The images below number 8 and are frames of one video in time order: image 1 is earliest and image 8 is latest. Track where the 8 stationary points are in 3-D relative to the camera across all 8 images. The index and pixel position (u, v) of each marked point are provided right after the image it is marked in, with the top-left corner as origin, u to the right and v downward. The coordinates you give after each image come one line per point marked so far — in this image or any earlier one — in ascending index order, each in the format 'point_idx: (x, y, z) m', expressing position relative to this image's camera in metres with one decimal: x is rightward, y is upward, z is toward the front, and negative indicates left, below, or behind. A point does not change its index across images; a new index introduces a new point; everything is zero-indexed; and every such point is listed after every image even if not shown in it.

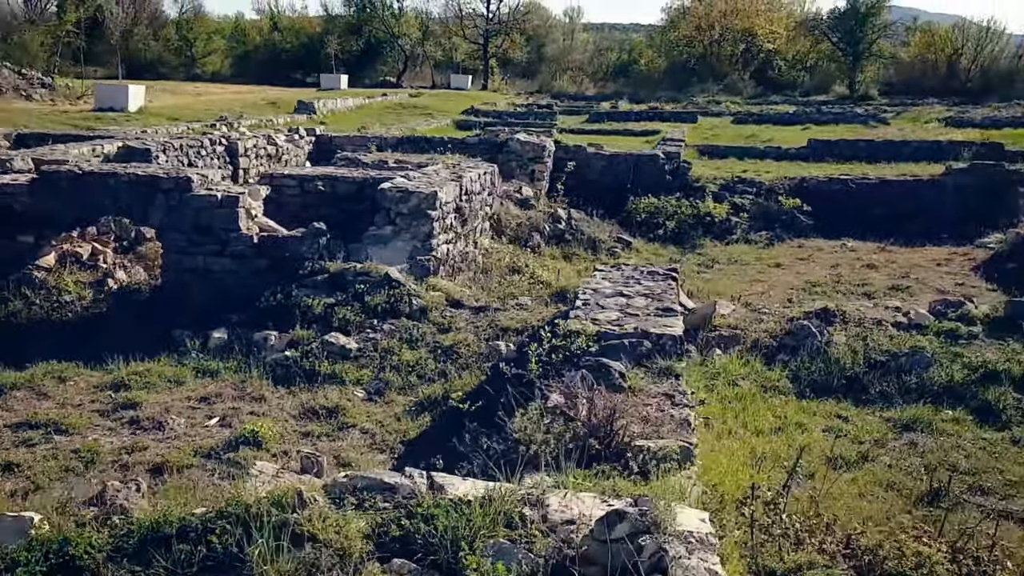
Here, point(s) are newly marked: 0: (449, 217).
0: (-0.6, +0.7, +9.4) m
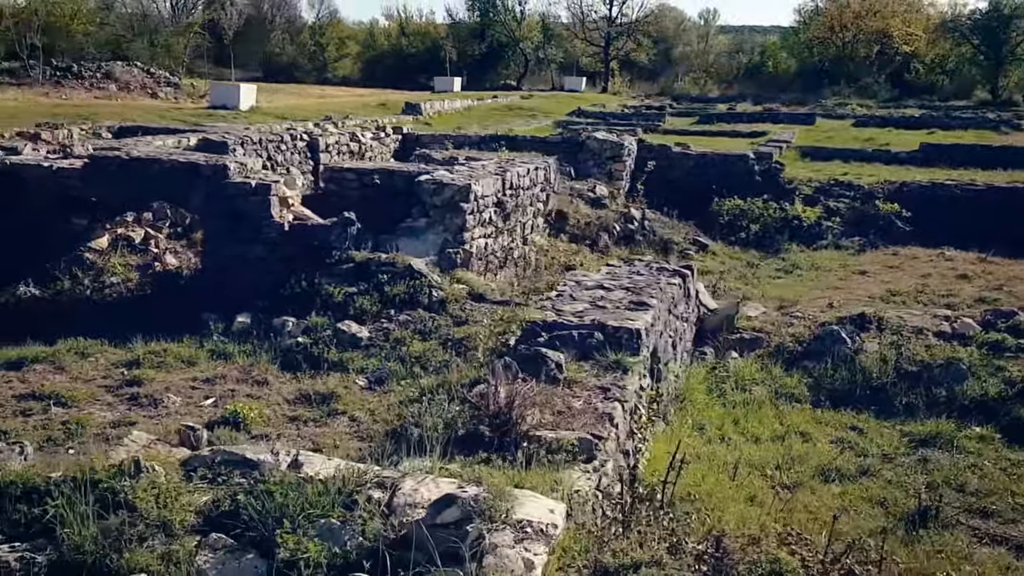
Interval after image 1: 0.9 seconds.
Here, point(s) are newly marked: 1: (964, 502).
0: (-0.2, +0.8, +9.3) m
1: (+2.4, -1.1, +5.0) m
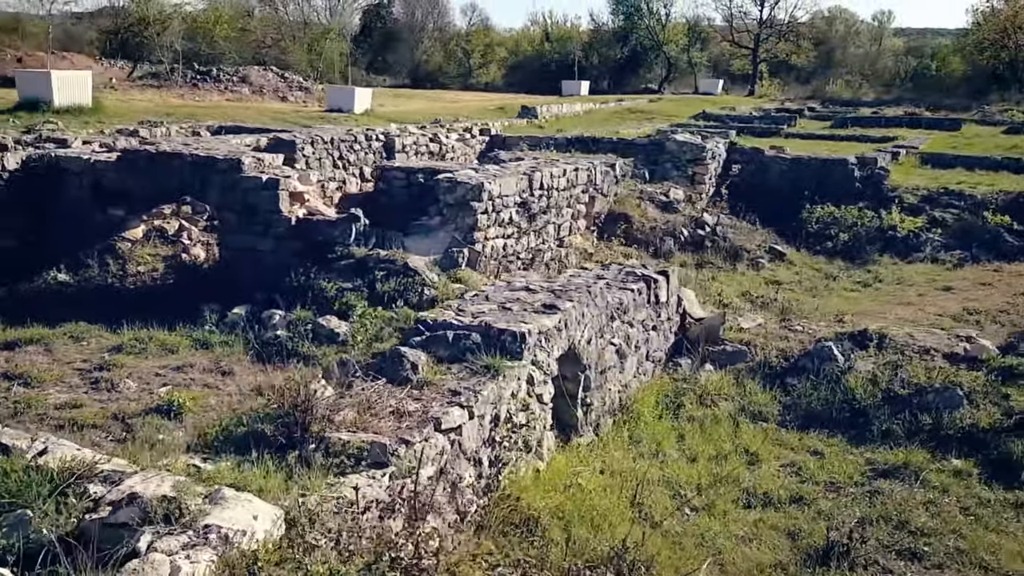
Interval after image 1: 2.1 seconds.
0: (0.0, +0.7, +9.1) m
1: (+1.8, -1.2, +4.4) m
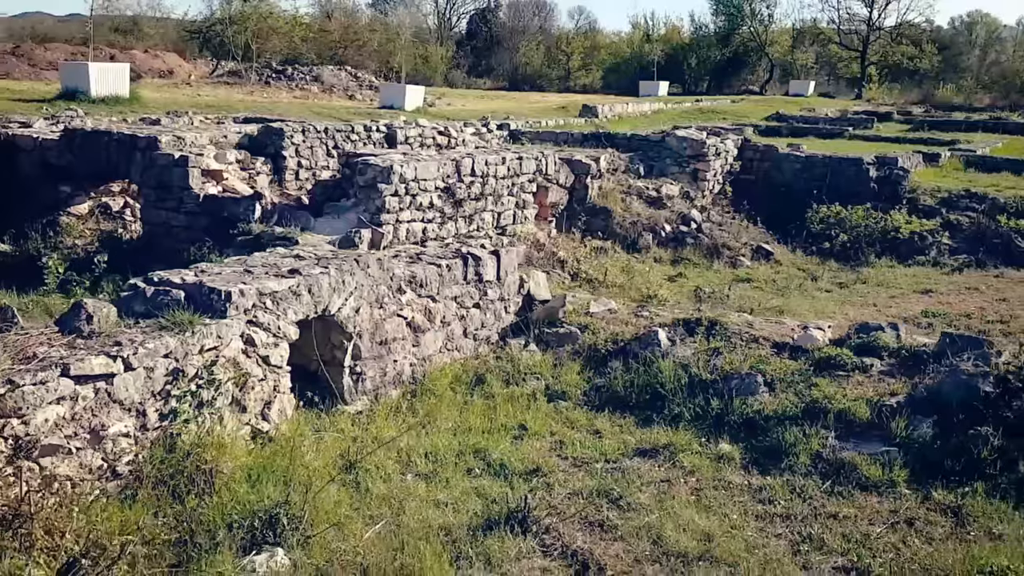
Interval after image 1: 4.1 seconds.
0: (-0.9, +0.9, +9.2) m
1: (+0.4, -1.1, +4.4) m
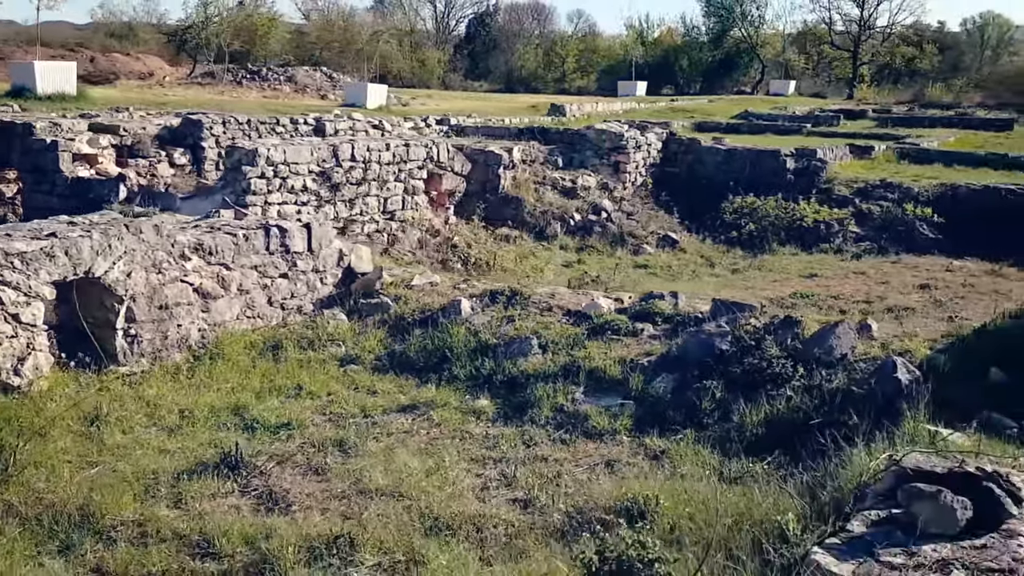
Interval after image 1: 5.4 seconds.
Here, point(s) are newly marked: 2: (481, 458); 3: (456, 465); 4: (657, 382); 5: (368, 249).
0: (-2.2, +1.1, +9.5) m
1: (-1.0, -0.8, +4.6) m
2: (-0.1, -0.8, +4.6) m
3: (-0.3, -0.8, +4.5) m
4: (+0.8, -0.5, +5.3) m
5: (-1.1, +0.3, +7.0) m
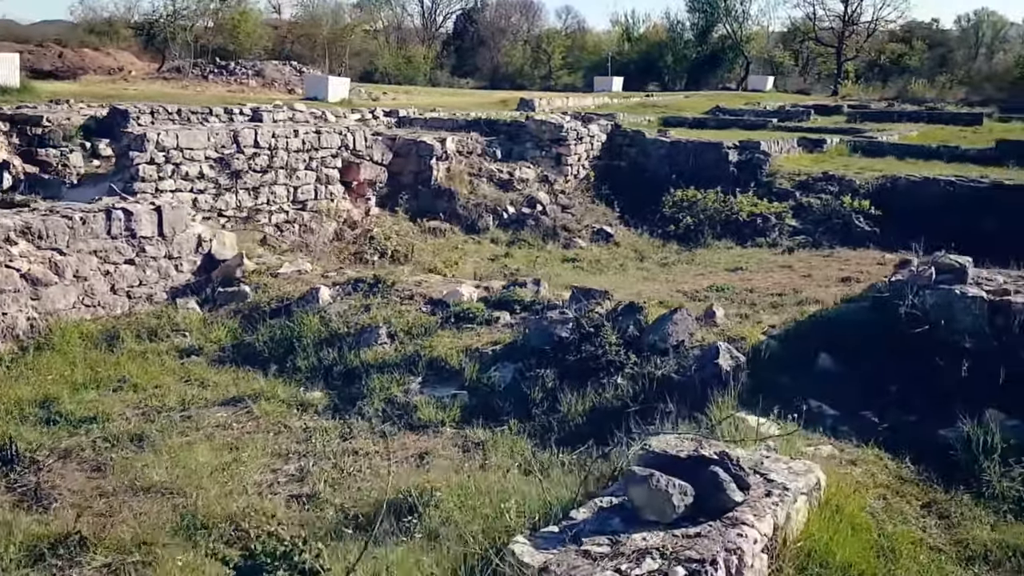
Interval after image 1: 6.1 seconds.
0: (-3.2, +1.2, +9.2) m
1: (-1.9, -0.8, +4.4) m
2: (-1.1, -0.8, +4.4) m
3: (-1.2, -0.8, +4.3) m
4: (-0.1, -0.5, +5.1) m
5: (-2.0, +0.4, +6.8) m
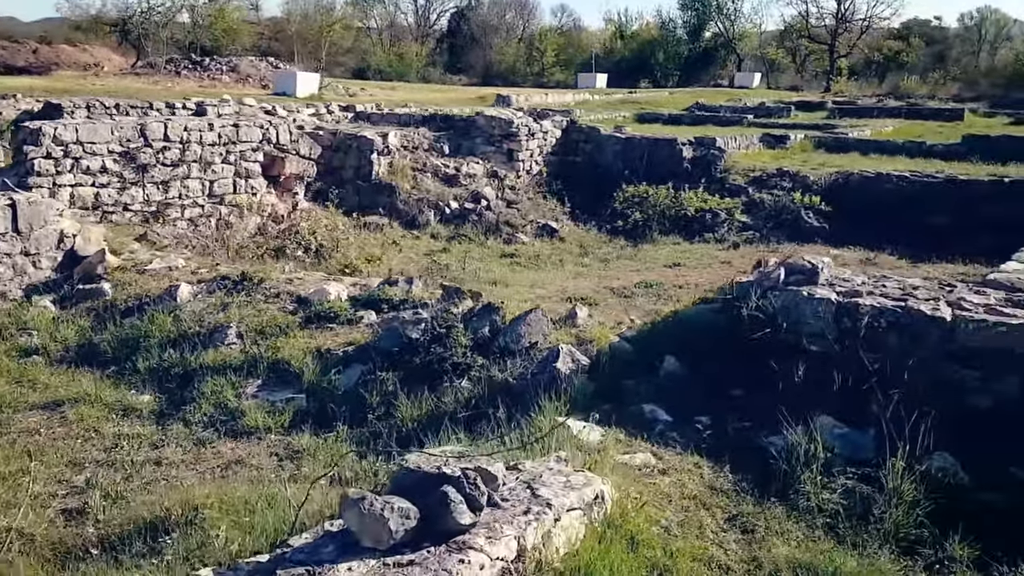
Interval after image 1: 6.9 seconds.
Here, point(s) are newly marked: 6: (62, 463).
0: (-4.0, +1.2, +8.9) m
1: (-2.7, -0.8, +4.1) m
2: (-1.8, -0.7, +4.1) m
3: (-2.0, -0.8, +4.0) m
4: (-0.9, -0.4, +4.8) m
5: (-2.9, +0.4, +6.5) m
6: (-1.9, -0.8, +4.1) m
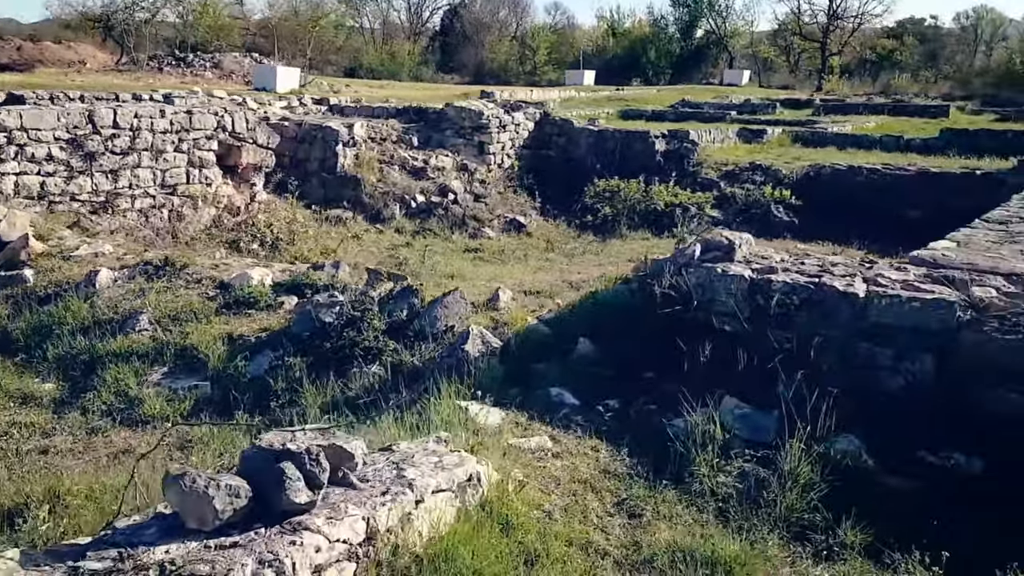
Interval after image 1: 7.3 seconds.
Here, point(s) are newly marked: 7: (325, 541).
0: (-4.4, +1.3, +8.8) m
1: (-3.1, -0.7, +4.0) m
2: (-2.3, -0.7, +4.0) m
3: (-2.4, -0.7, +3.9) m
4: (-1.3, -0.4, +4.7) m
5: (-3.3, +0.5, +6.4) m
6: (-2.3, -0.7, +3.9) m
7: (-0.5, -0.6, +2.3) m
